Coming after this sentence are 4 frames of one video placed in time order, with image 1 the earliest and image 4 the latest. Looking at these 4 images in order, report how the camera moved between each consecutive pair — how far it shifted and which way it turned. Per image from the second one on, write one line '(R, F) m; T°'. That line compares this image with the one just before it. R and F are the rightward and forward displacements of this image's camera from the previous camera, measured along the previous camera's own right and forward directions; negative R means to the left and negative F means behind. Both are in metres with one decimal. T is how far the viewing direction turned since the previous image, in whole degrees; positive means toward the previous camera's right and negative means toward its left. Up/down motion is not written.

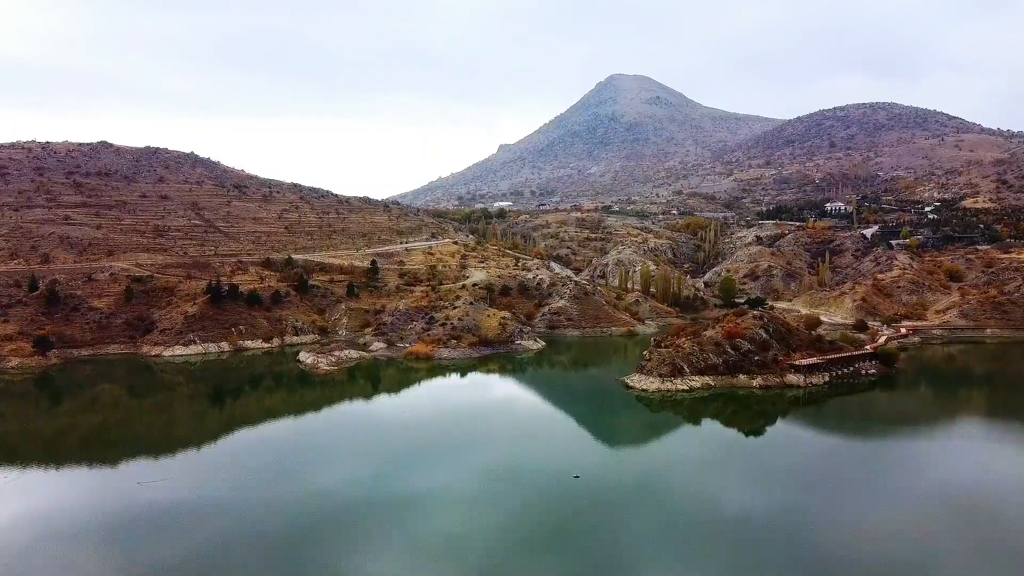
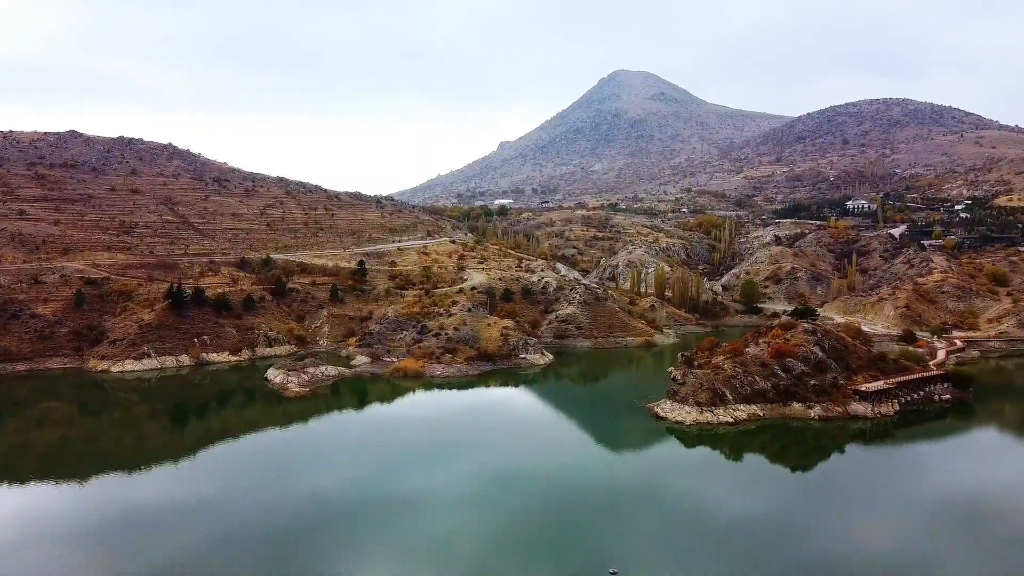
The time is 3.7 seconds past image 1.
(-0.3, +7.7) m; 0°
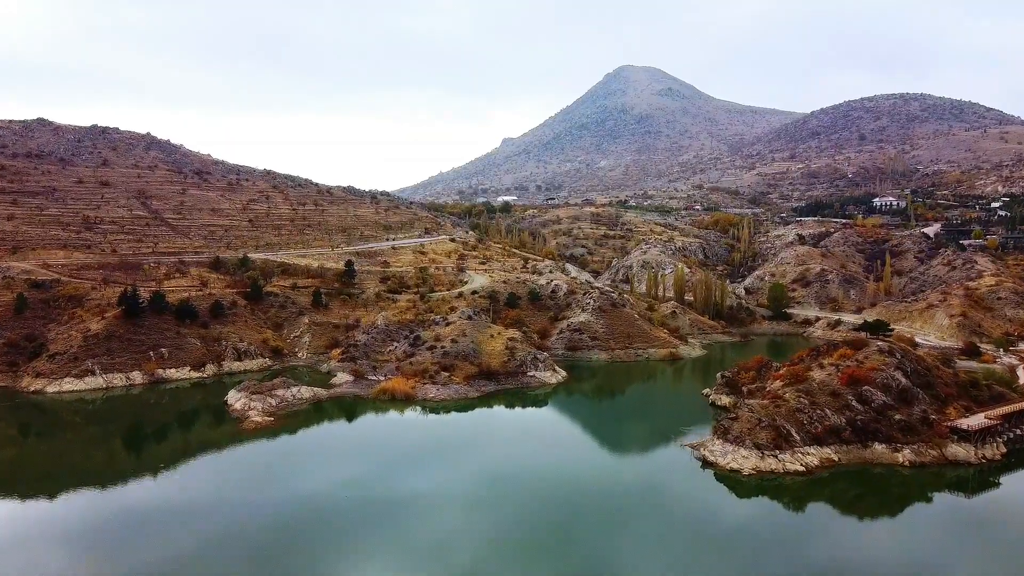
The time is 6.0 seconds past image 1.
(-0.4, +7.4) m; 0°
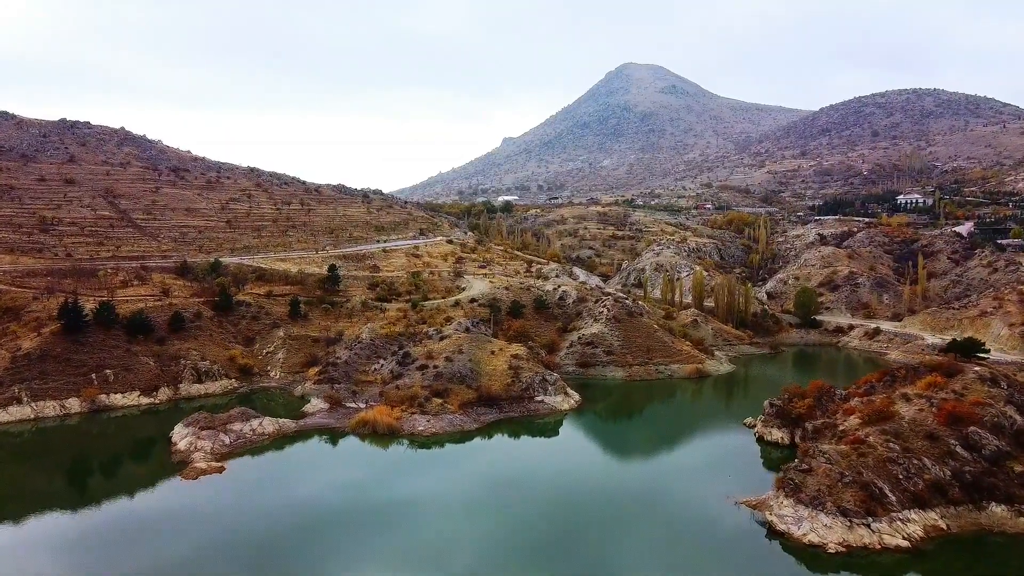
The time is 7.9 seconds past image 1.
(-0.2, +6.7) m; 0°
